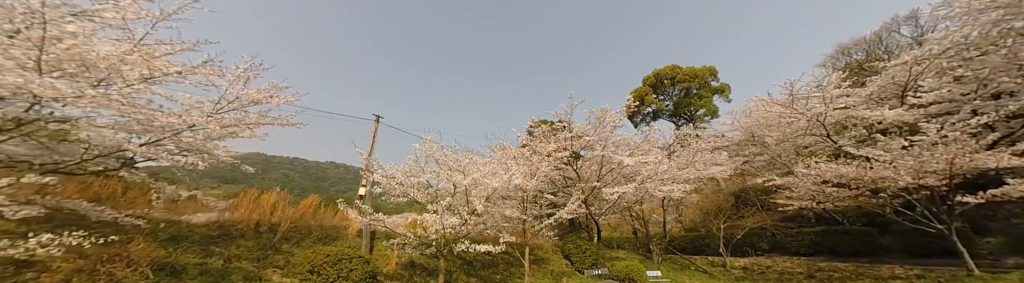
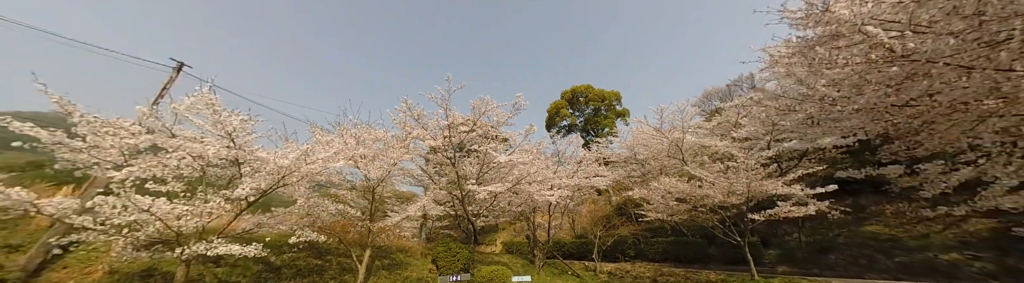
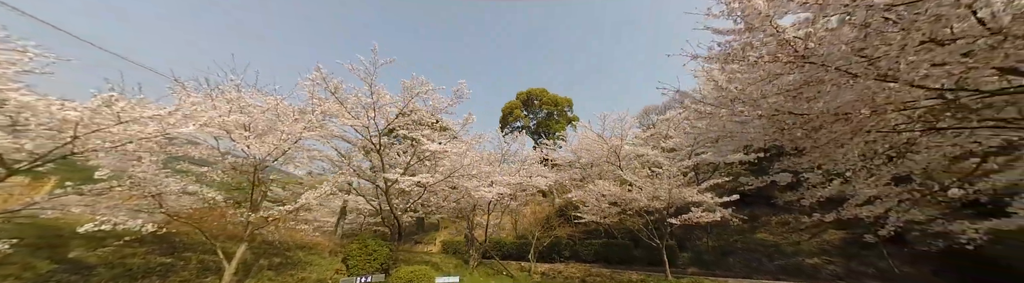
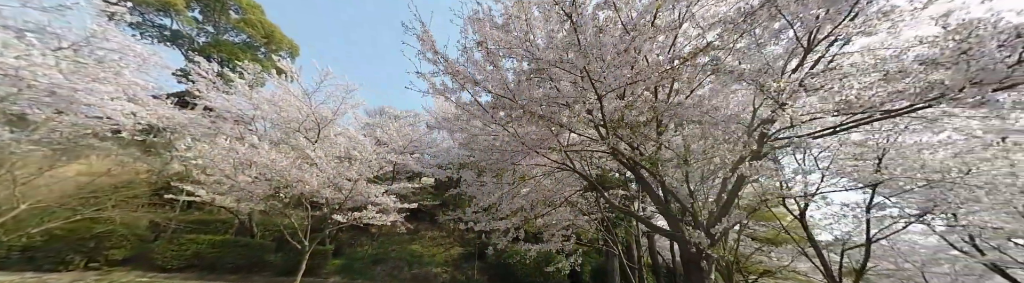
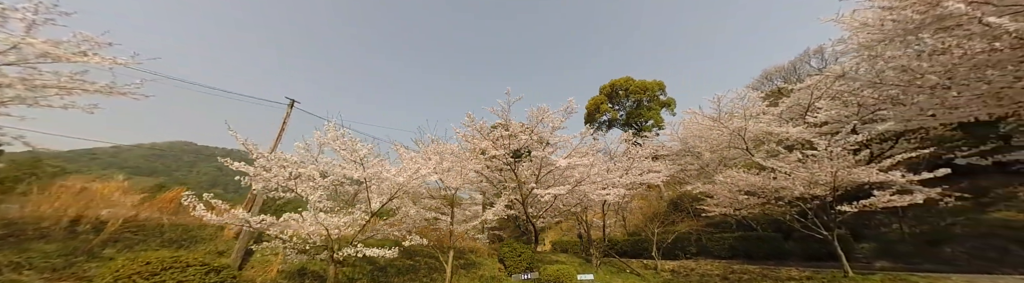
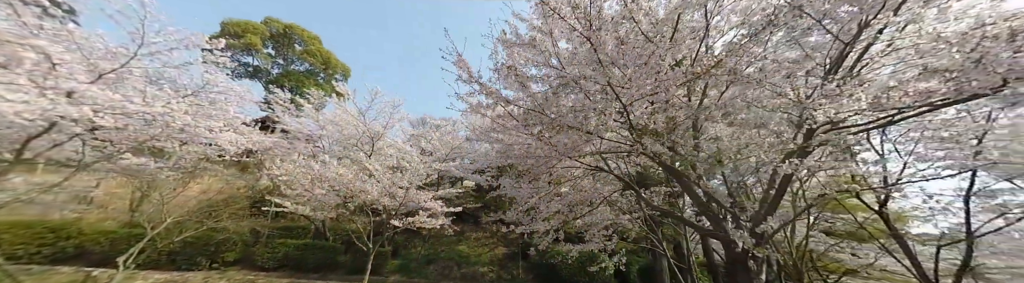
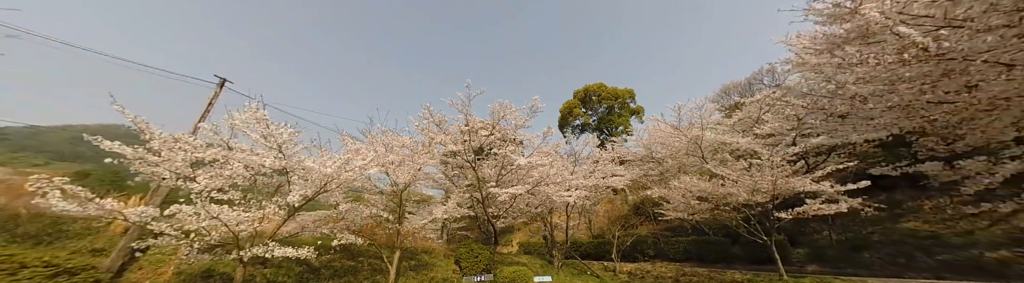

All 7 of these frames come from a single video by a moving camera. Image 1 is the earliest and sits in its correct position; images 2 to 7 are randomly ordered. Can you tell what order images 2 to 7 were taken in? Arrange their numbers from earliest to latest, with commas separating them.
5, 7, 2, 3, 6, 4
